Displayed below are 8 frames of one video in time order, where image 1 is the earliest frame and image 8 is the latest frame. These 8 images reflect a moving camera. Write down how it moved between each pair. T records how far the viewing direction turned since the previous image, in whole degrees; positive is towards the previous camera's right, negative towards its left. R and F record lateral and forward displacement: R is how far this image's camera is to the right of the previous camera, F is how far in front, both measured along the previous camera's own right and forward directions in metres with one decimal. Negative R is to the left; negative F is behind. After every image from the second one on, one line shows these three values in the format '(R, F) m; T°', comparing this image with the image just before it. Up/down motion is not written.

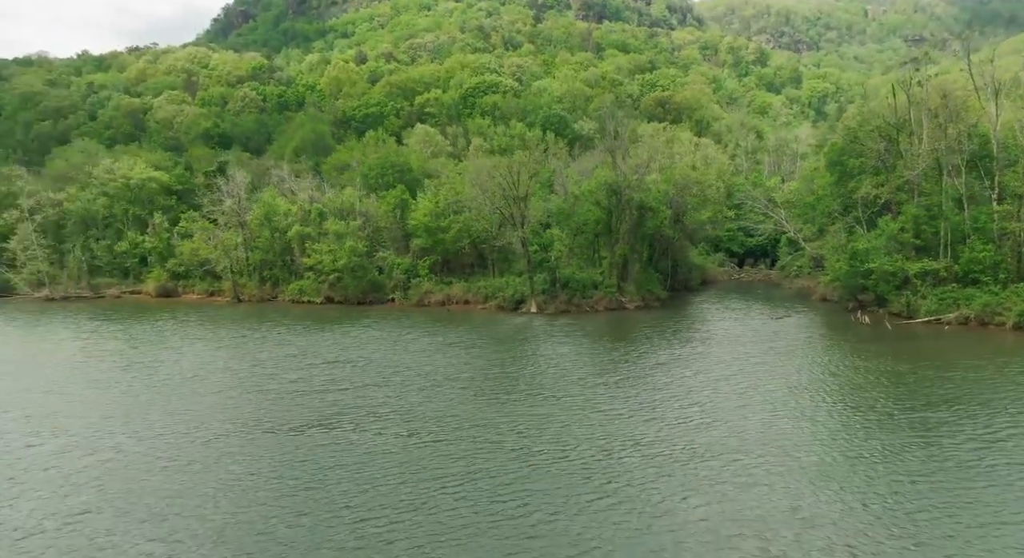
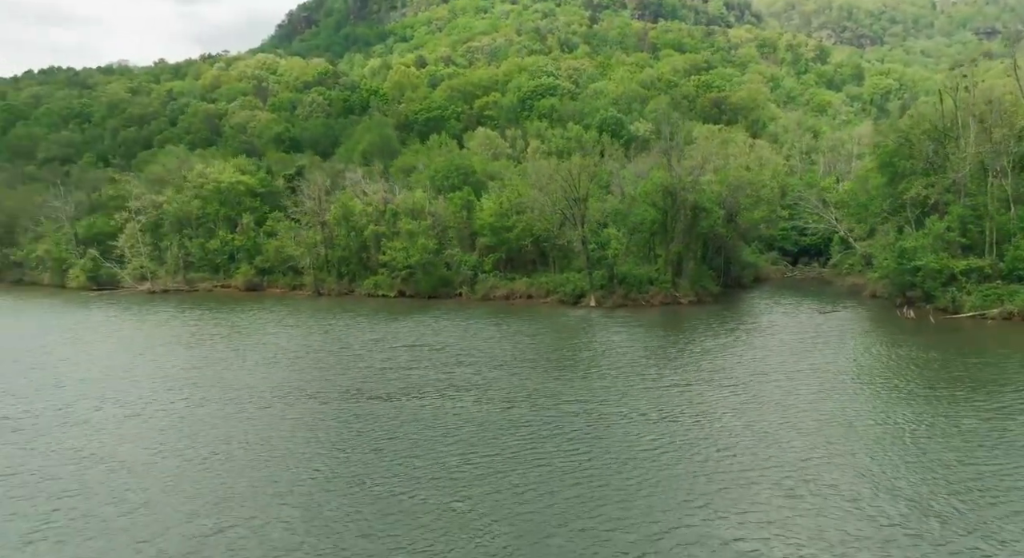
(-0.5, -4.4) m; -4°
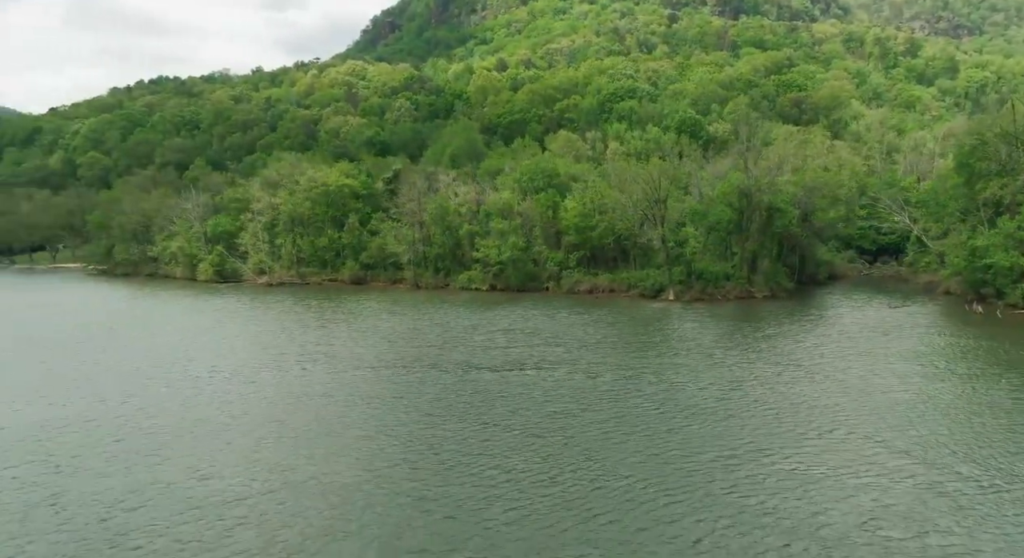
(-0.6, -5.7) m; -5°
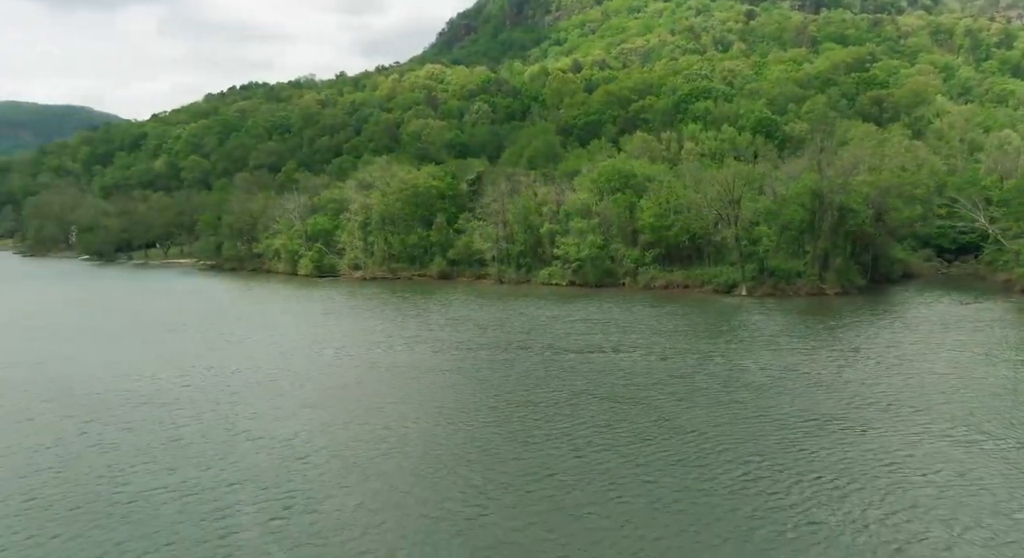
(-0.6, -4.7) m; -5°
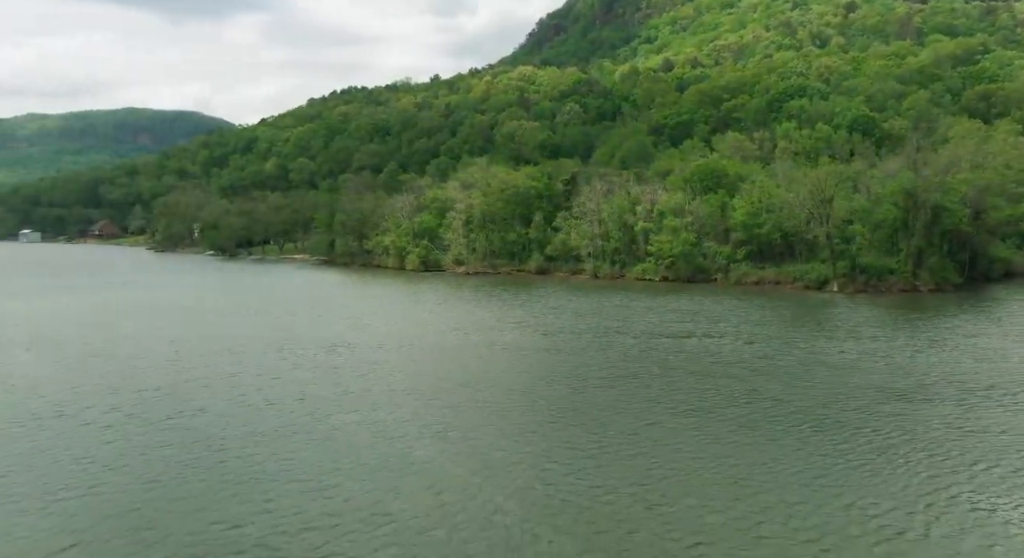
(-0.8, -4.6) m; -6°
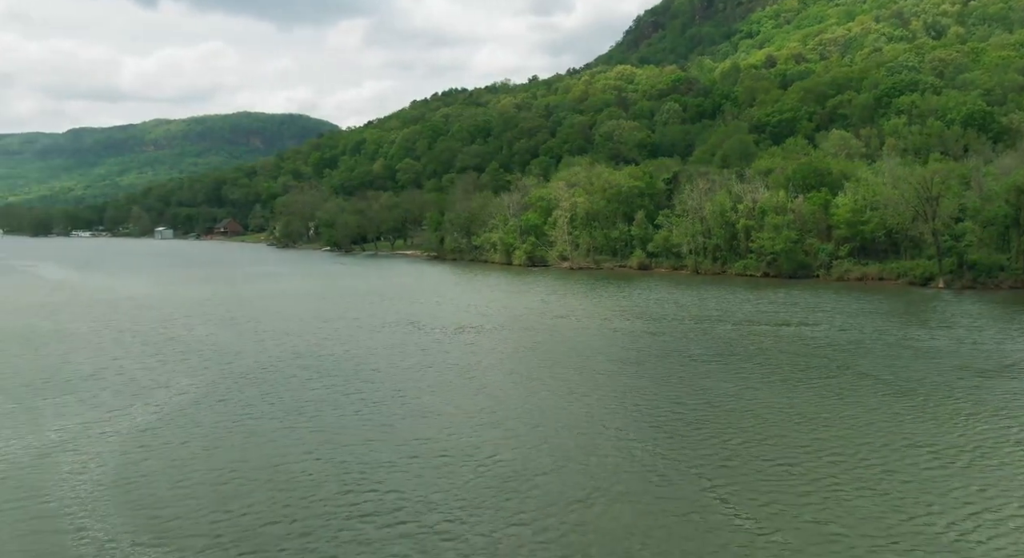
(-0.9, -4.3) m; -7°
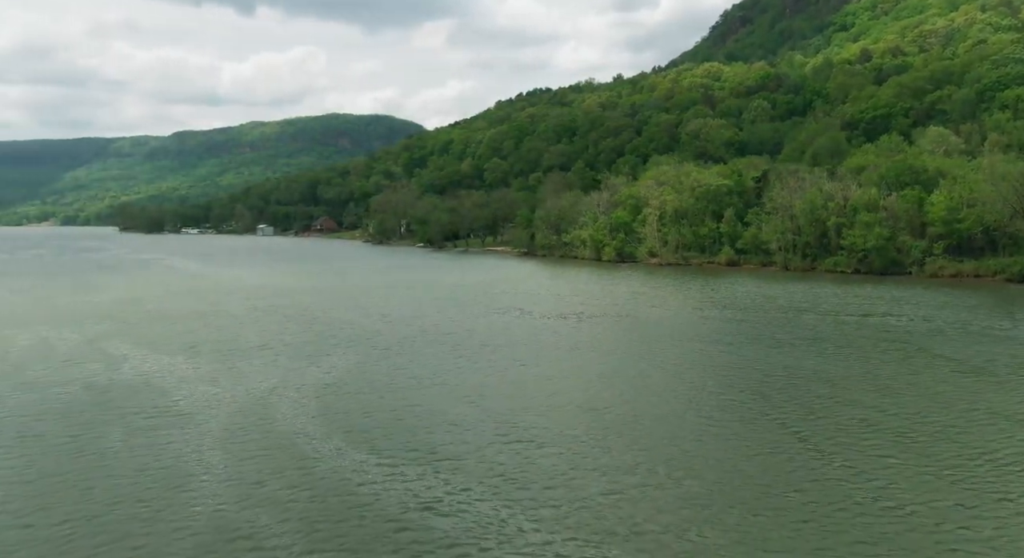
(-1.0, -3.7) m; -6°
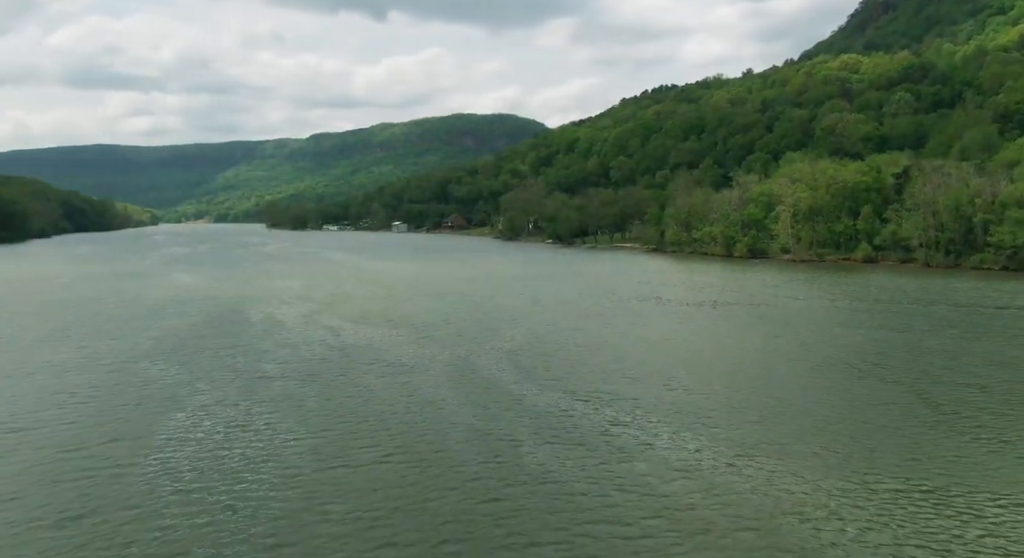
(-1.1, -4.2) m; -9°
